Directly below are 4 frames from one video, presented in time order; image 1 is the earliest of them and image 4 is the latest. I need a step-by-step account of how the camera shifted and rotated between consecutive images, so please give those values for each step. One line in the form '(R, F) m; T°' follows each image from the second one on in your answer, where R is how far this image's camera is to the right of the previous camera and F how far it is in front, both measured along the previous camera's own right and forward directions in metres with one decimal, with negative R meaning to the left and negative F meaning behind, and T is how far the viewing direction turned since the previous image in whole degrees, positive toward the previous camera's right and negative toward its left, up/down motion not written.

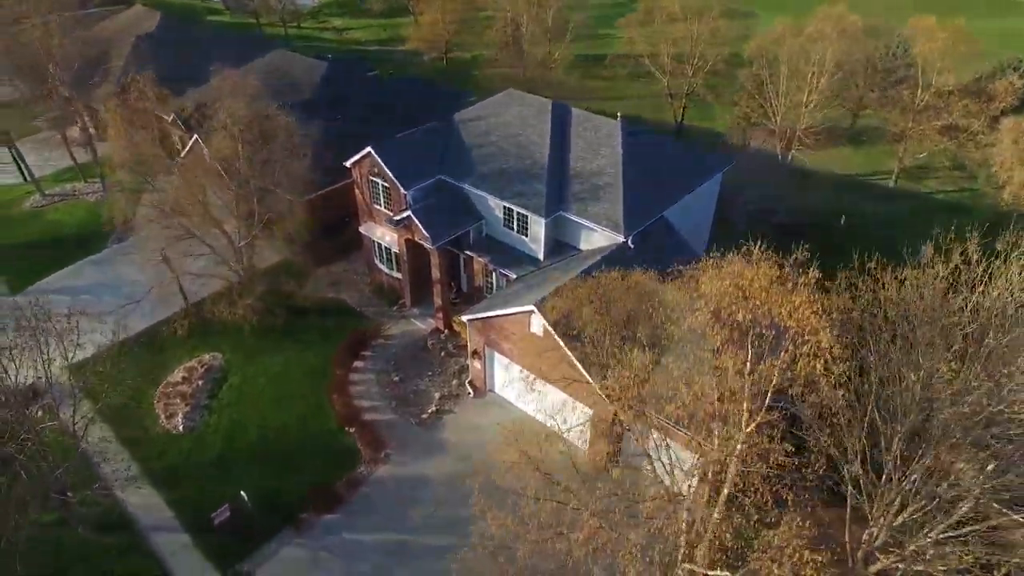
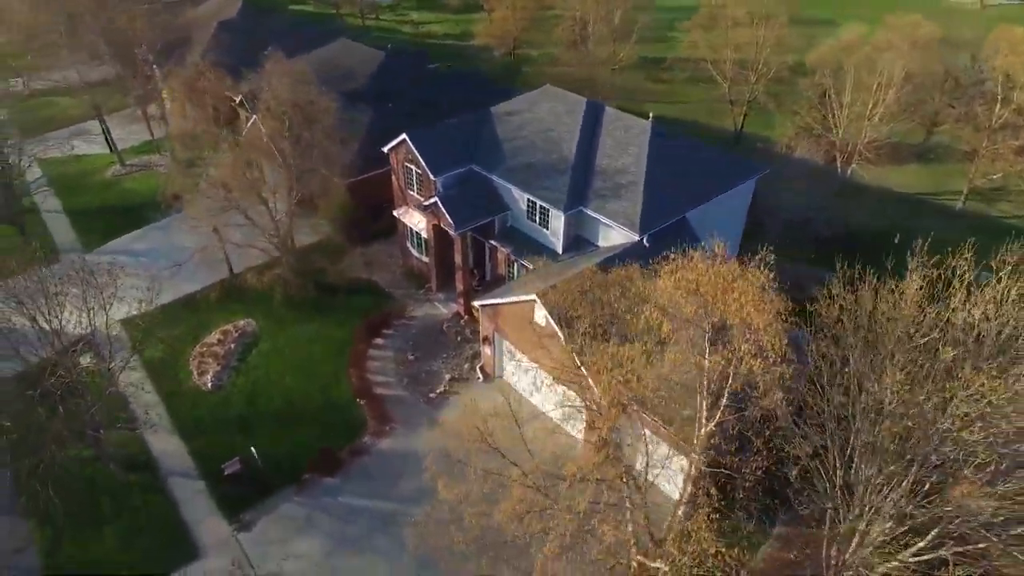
(+2.6, -0.5) m; -6°
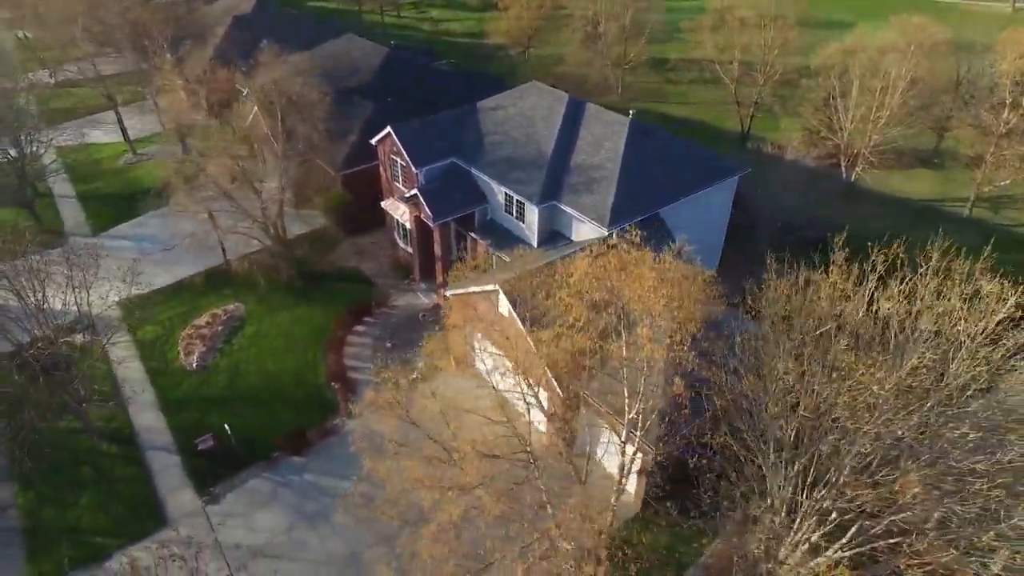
(+2.6, -0.5) m; -2°
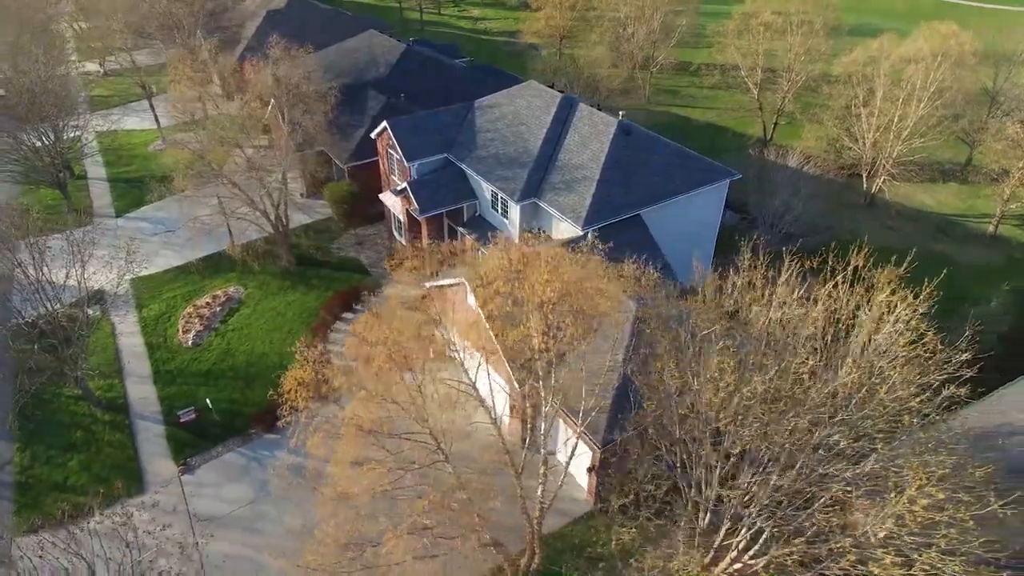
(+3.3, -0.4) m; -4°
